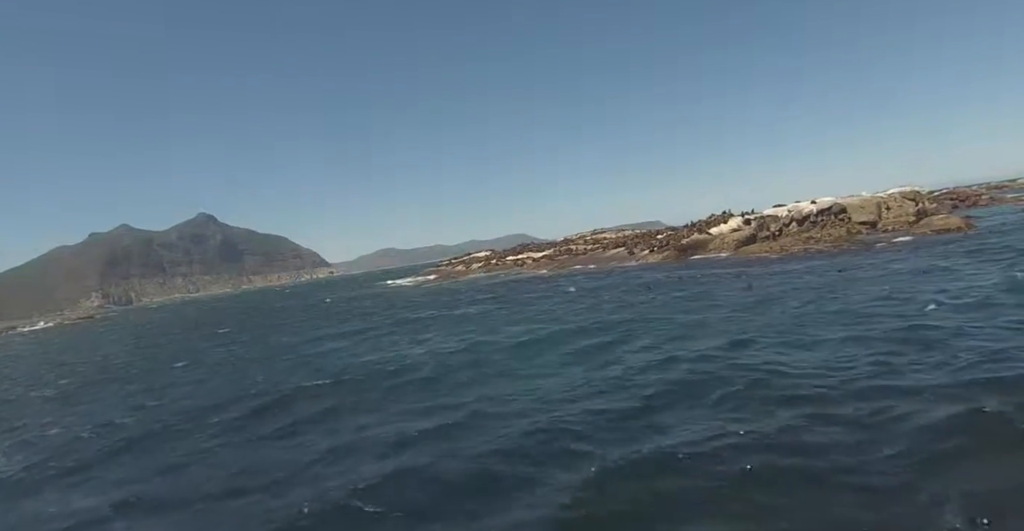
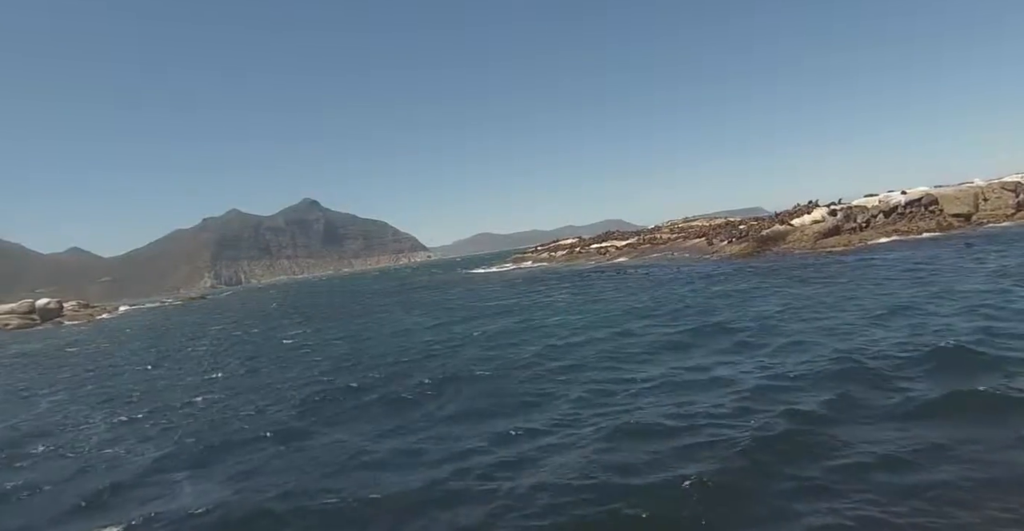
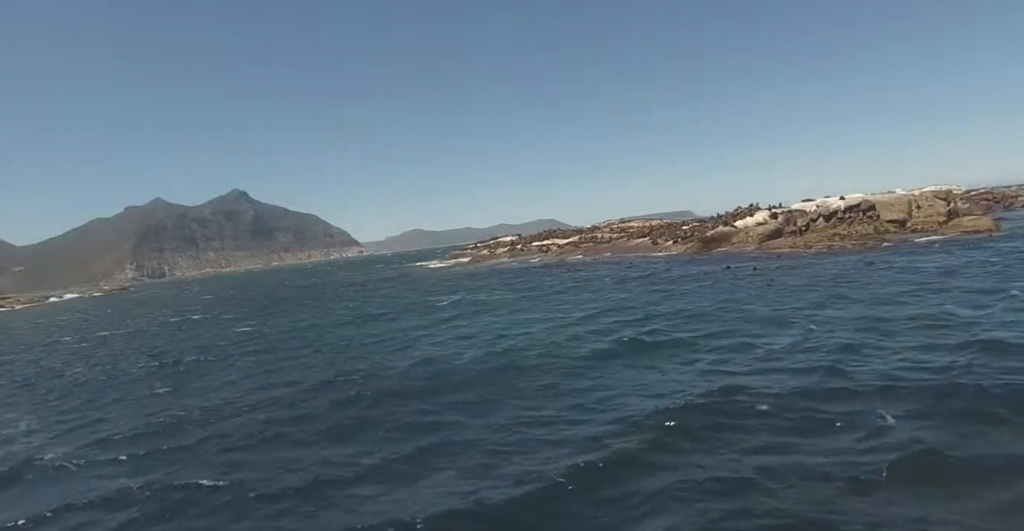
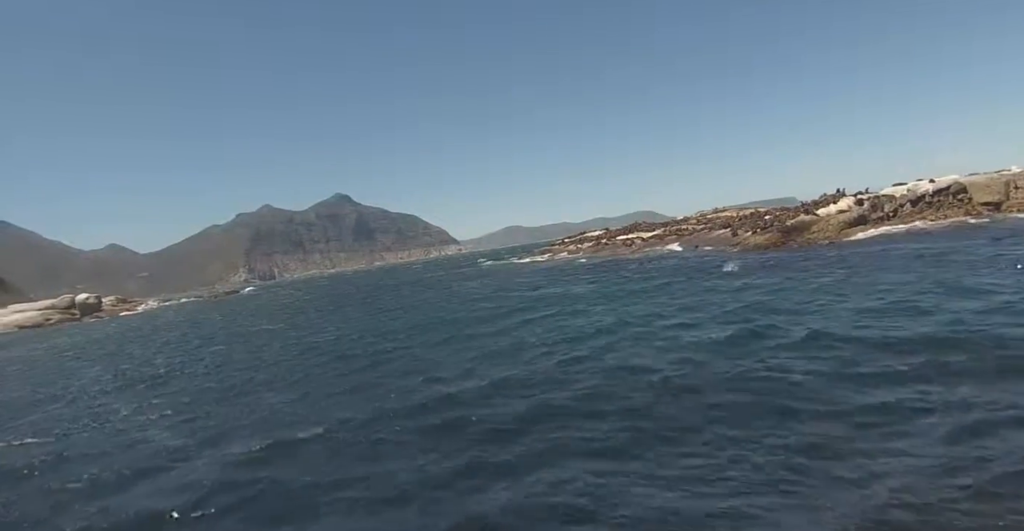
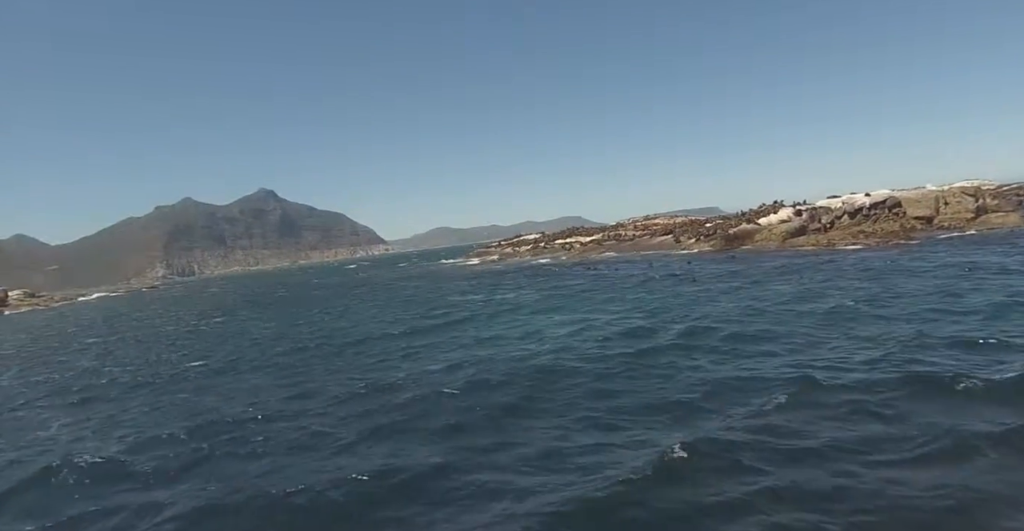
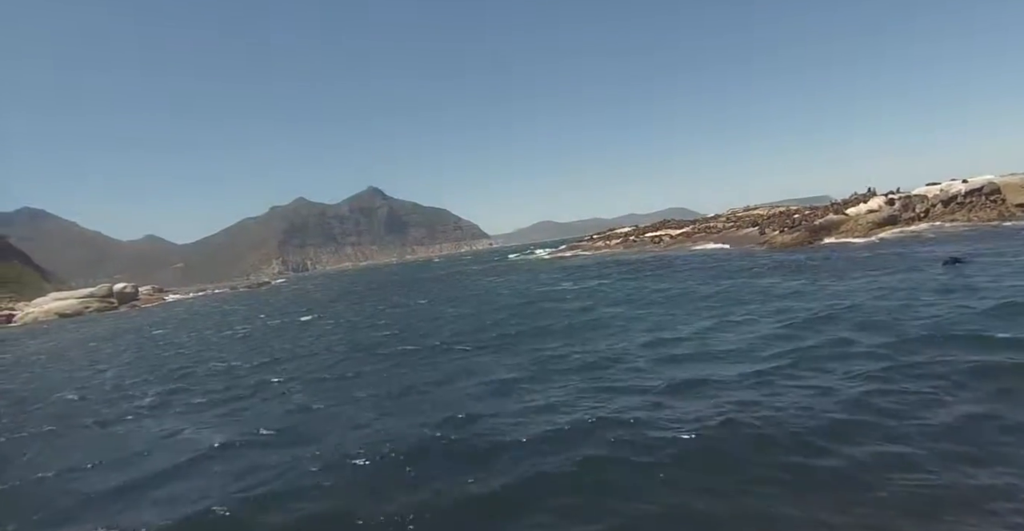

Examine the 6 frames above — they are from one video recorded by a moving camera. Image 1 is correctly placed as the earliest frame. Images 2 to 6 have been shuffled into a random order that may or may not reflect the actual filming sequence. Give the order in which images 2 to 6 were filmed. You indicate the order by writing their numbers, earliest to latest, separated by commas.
3, 5, 2, 4, 6
